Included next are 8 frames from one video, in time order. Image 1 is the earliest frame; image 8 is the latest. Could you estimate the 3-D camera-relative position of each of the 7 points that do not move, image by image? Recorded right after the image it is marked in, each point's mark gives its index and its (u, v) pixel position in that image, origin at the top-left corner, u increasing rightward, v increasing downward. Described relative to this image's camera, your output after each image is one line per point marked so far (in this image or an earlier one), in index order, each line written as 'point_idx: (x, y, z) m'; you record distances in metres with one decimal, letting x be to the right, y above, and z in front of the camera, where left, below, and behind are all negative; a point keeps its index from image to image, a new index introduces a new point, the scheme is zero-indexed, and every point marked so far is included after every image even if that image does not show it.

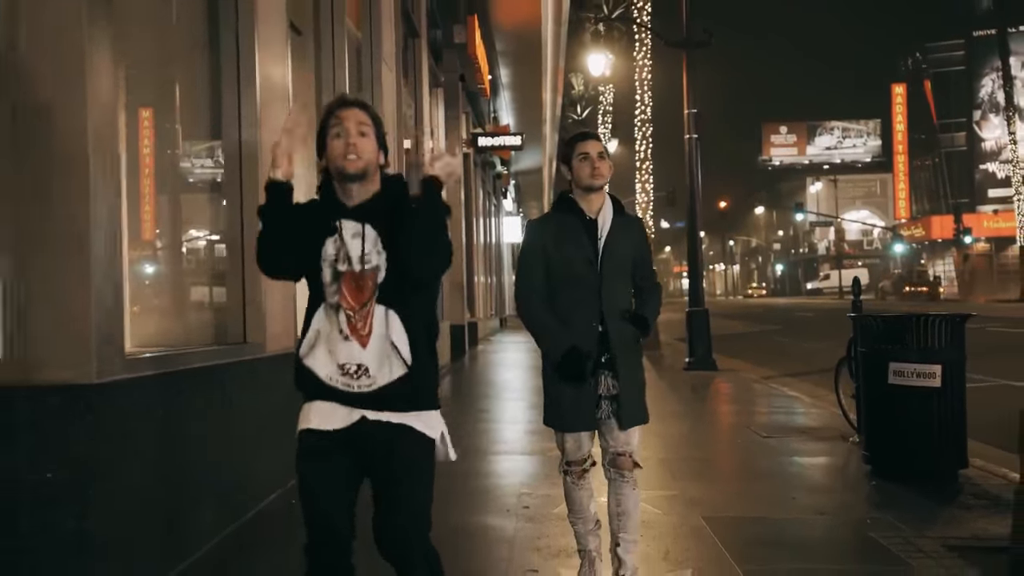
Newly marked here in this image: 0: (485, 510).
0: (-0.2, -1.4, +6.2) m
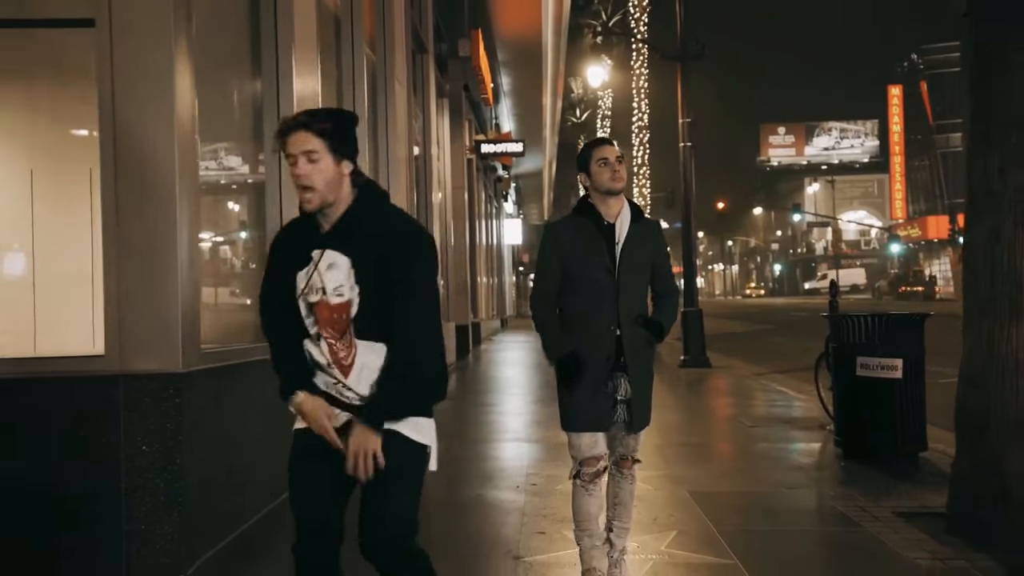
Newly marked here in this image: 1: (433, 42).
0: (-0.1, -1.5, +7.0) m
1: (-1.5, +4.6, +17.7) m
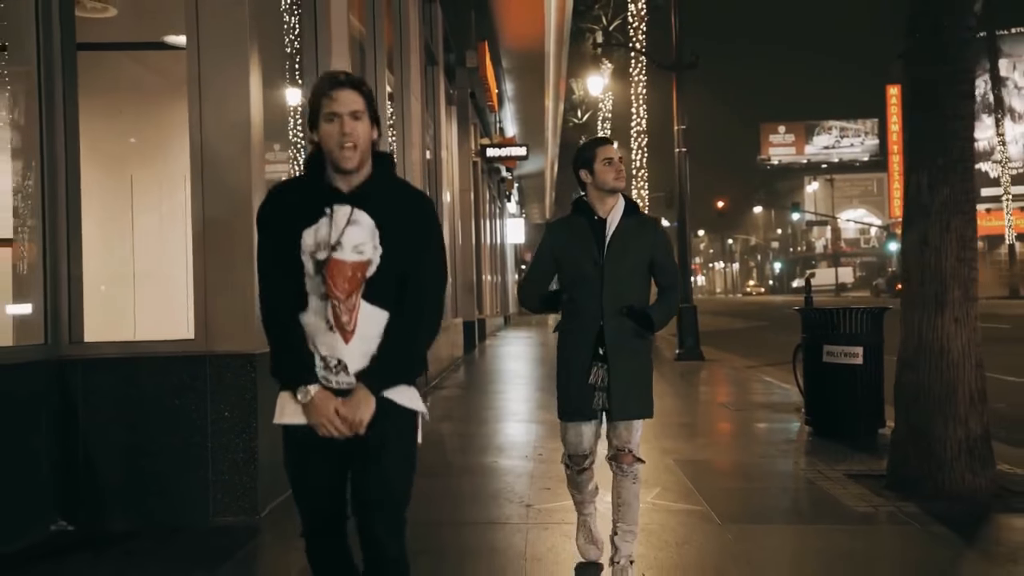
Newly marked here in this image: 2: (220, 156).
0: (-0.1, -1.4, +8.1) m
1: (-1.4, +4.7, +18.7) m
2: (-1.8, +0.8, +5.8) m
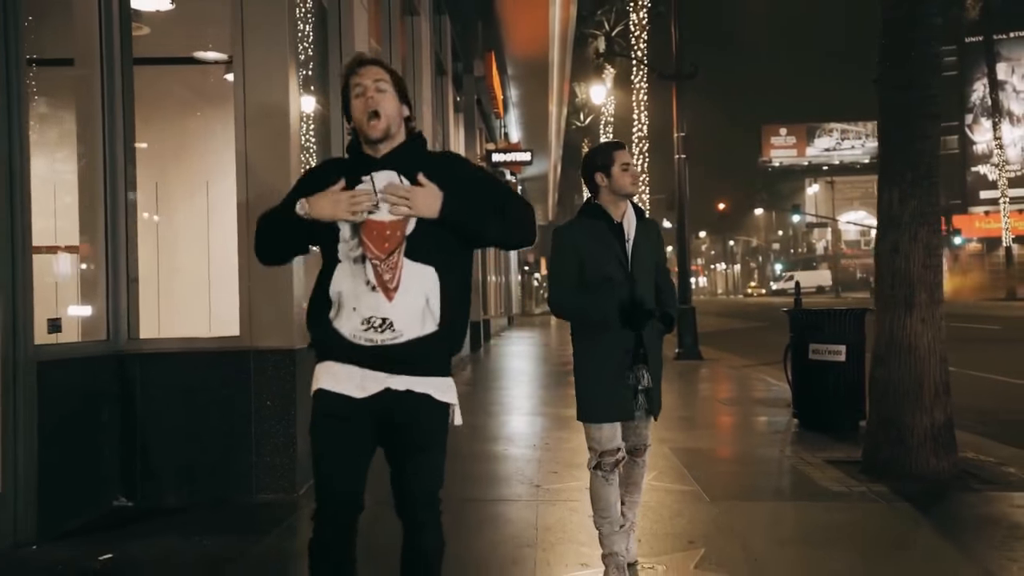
0: (0.0, -1.5, +8.7) m
1: (-1.3, +4.6, +19.4) m
2: (-1.7, +0.8, +6.5) m
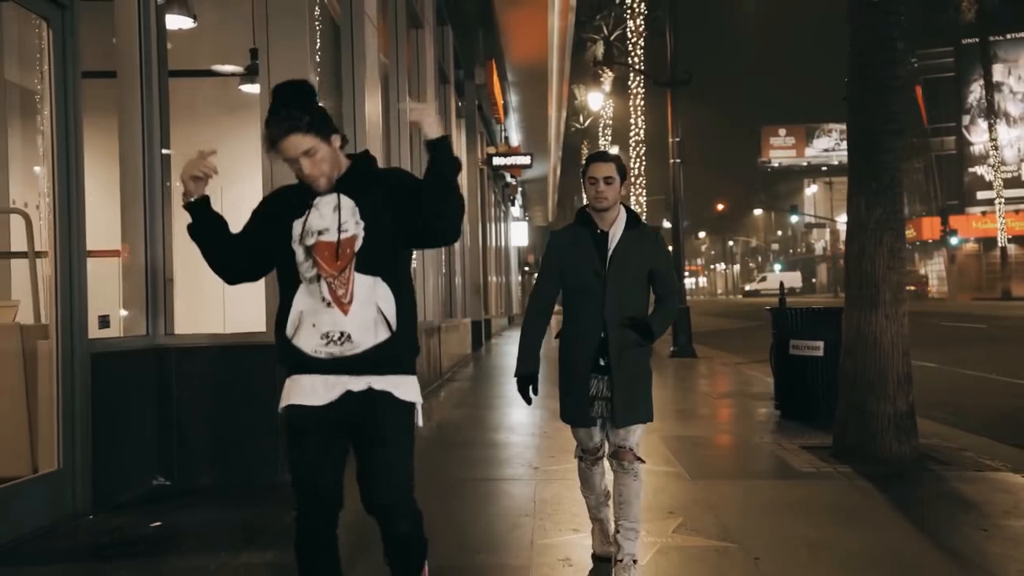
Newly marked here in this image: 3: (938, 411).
0: (0.0, -1.5, +9.4) m
1: (-1.3, +4.6, +20.1) m
2: (-1.7, +0.8, +7.1) m
3: (+5.4, -1.5, +11.7) m
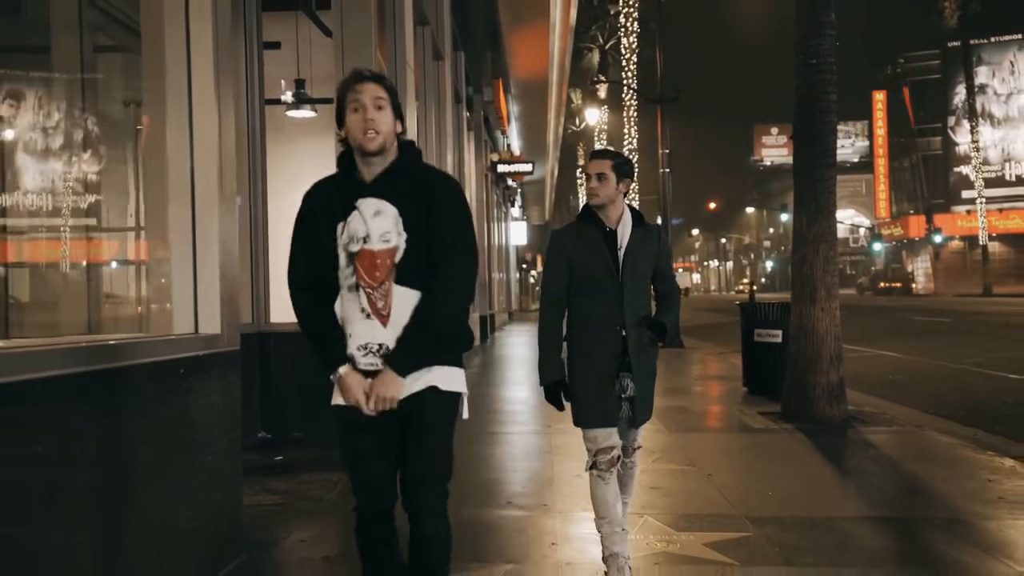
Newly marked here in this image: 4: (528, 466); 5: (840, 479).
0: (+0.2, -1.4, +11.5) m
1: (-1.2, +4.7, +22.2) m
2: (-1.5, +0.8, +9.2) m
3: (+5.6, -1.5, +13.8) m
4: (+0.1, -1.5, +7.6) m
5: (+2.5, -1.4, +7.0) m
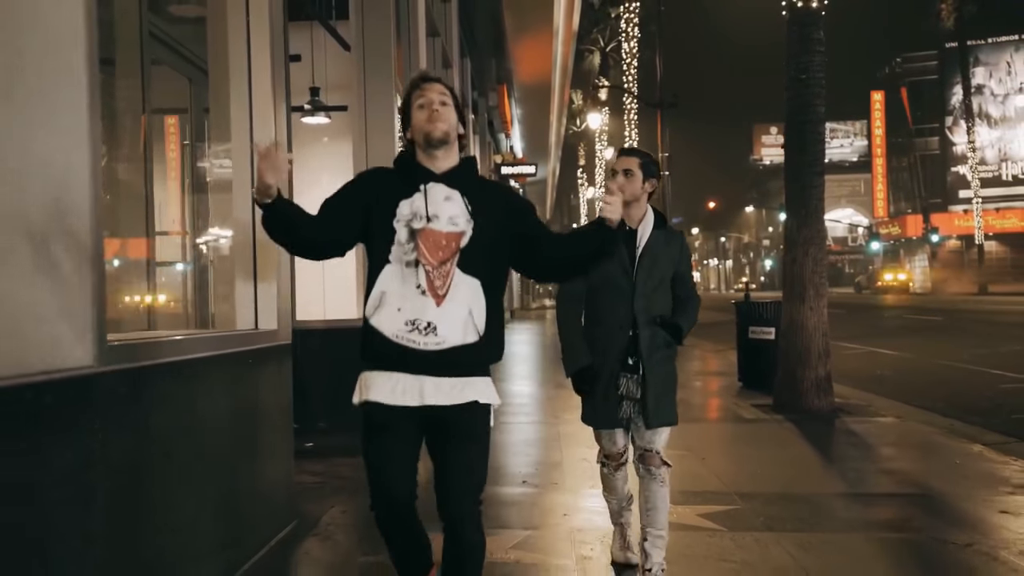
0: (+0.3, -1.4, +12.2) m
1: (-1.1, +4.7, +22.8) m
2: (-1.4, +0.8, +9.9) m
3: (+5.7, -1.5, +14.5) m
4: (+0.2, -1.5, +8.3) m
5: (+2.6, -1.4, +7.6) m
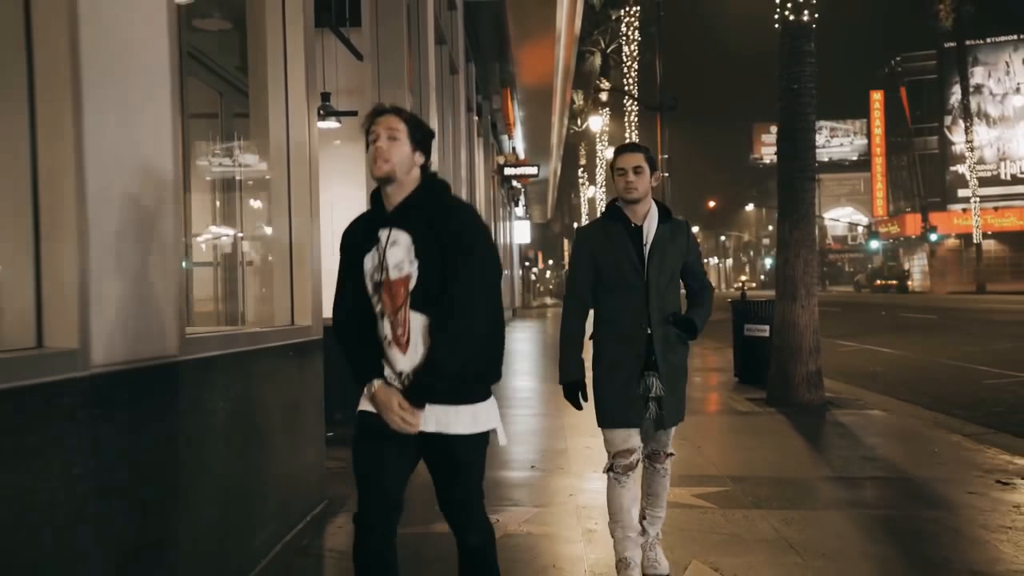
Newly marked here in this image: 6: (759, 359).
0: (+0.4, -1.4, +12.7) m
1: (-1.0, +4.8, +23.3) m
2: (-1.4, +0.8, +10.4) m
3: (+5.7, -1.5, +15.1) m
4: (+0.3, -1.5, +8.9) m
5: (+2.6, -1.4, +8.2) m
6: (+3.4, -1.0, +13.3) m
